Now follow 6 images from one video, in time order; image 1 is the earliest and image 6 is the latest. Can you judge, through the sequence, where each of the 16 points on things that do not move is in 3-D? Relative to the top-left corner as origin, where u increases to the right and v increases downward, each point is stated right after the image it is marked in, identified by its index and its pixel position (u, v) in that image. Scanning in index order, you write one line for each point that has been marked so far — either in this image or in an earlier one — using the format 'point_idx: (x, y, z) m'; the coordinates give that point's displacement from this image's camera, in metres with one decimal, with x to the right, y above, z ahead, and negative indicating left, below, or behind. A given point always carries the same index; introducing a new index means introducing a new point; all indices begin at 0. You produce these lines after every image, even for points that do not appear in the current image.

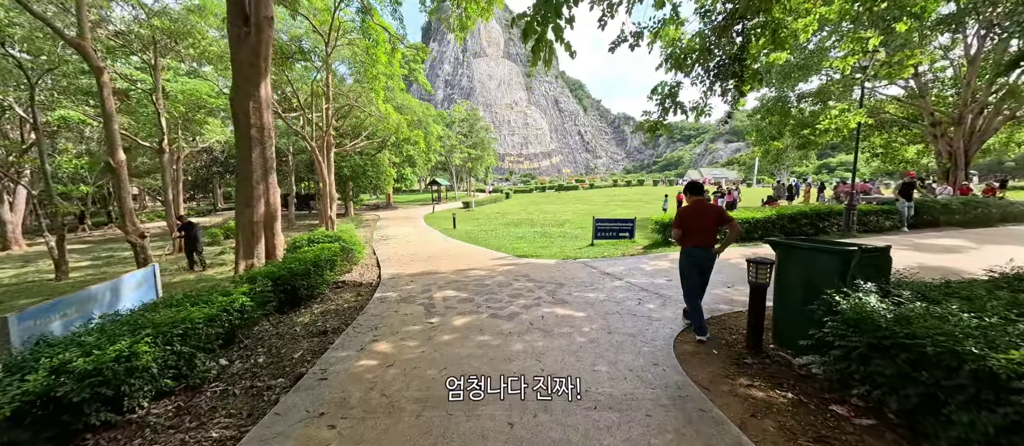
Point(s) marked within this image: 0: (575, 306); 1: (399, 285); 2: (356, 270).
0: (+0.7, -0.9, +4.4) m
1: (-1.7, -0.9, +5.7) m
2: (-2.8, -0.9, +7.3) m
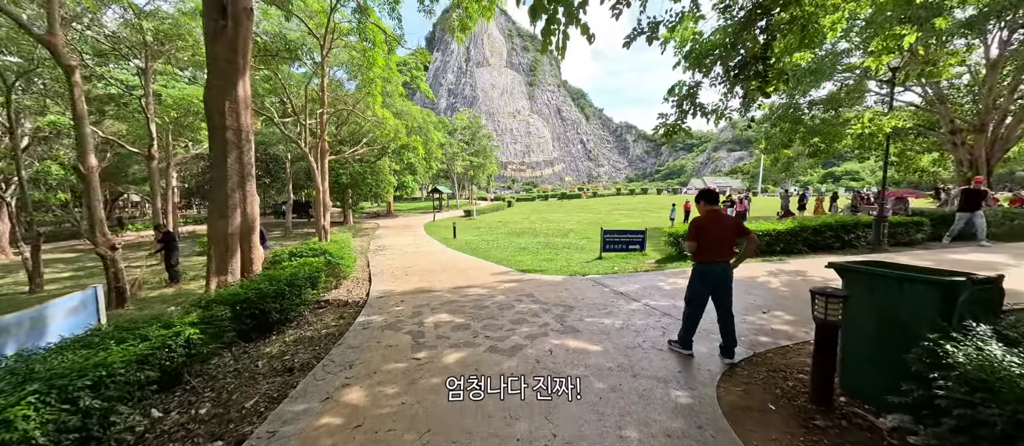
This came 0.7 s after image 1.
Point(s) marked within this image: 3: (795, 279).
0: (+0.7, -1.1, +3.7) m
1: (-1.6, -1.1, +5.1) m
2: (-2.8, -1.1, +6.7) m
3: (+4.1, -0.8, +5.8) m
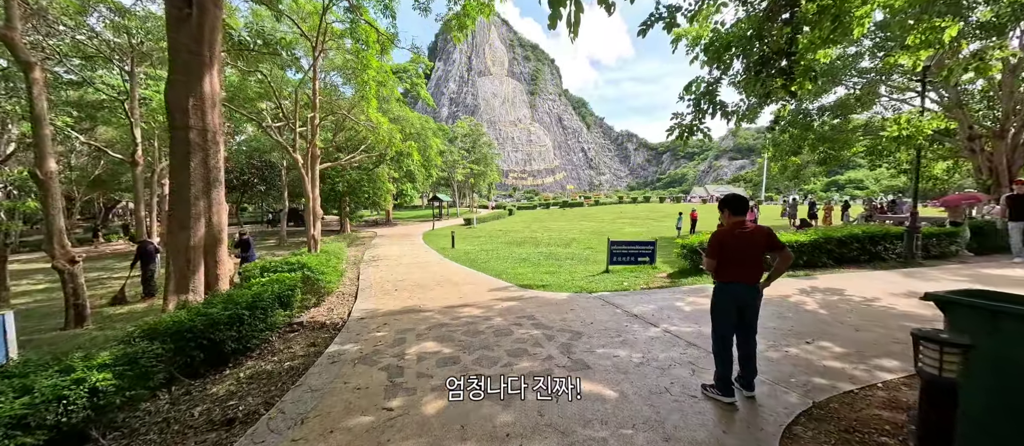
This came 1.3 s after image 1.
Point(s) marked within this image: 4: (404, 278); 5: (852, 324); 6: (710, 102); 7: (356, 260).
0: (+0.7, -1.2, +3.1) m
1: (-1.6, -1.2, +4.4) m
2: (-2.8, -1.2, +6.0) m
3: (+4.1, -1.0, +5.1) m
4: (-2.5, -1.2, +8.9) m
5: (+3.6, -1.1, +4.2) m
6: (+2.8, +1.7, +5.5) m
7: (-5.3, -1.2, +13.4) m
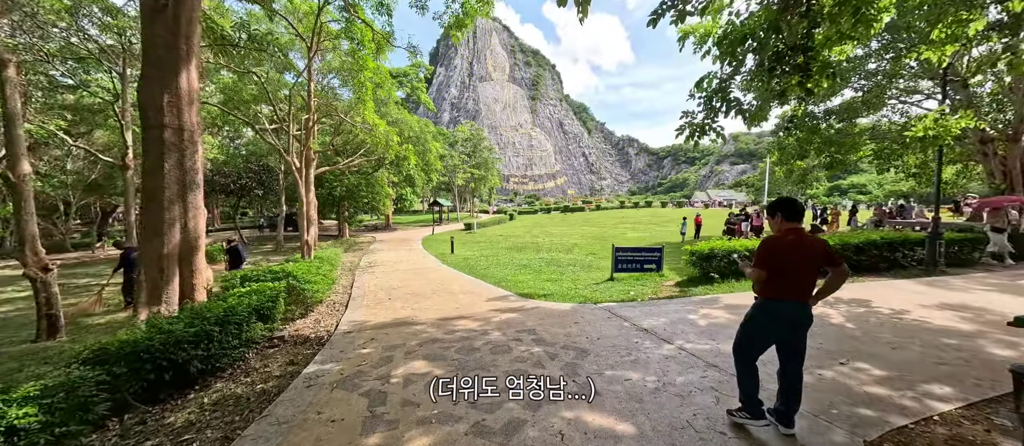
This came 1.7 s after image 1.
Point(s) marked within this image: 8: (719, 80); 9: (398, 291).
0: (+0.7, -1.2, +2.7) m
1: (-1.7, -1.3, +4.1) m
2: (-2.8, -1.3, +5.6) m
3: (+4.1, -1.1, +4.7) m
4: (-2.5, -1.3, +8.5) m
5: (+3.6, -1.1, +3.8) m
6: (+2.7, +1.6, +5.2) m
7: (-5.3, -1.4, +13.0) m
8: (+2.8, +1.9, +5.3) m
9: (-2.3, -1.3, +7.8) m
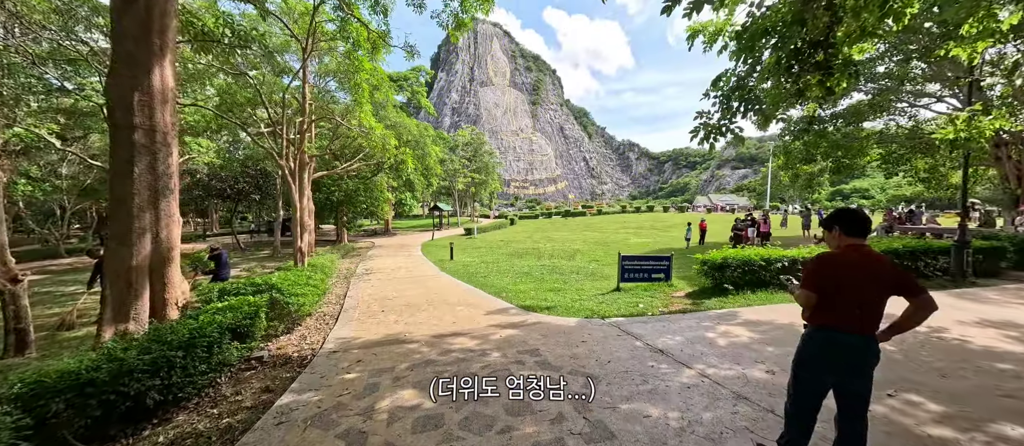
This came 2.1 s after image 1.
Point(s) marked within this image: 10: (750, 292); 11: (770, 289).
0: (+0.7, -1.3, +2.3) m
1: (-1.6, -1.4, +3.7) m
2: (-2.8, -1.4, +5.2) m
3: (+4.1, -1.2, +4.3) m
4: (-2.4, -1.5, +8.1) m
5: (+3.6, -1.2, +3.4) m
6: (+2.8, +1.5, +4.8) m
7: (-5.2, -1.6, +12.6) m
8: (+2.8, +1.8, +4.9) m
9: (-2.2, -1.5, +7.4) m
10: (+3.9, -1.1, +6.5) m
11: (+4.3, -1.1, +6.6) m
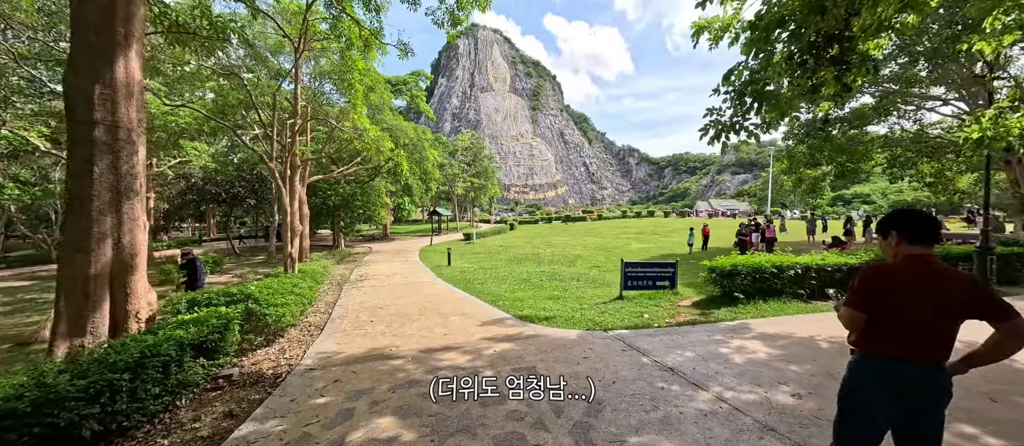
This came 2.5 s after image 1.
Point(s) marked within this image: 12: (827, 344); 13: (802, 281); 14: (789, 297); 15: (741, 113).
0: (+0.6, -1.3, +1.9) m
1: (-1.7, -1.4, +3.3) m
2: (-2.9, -1.5, +4.9) m
3: (+4.1, -1.2, +3.9) m
4: (-2.5, -1.6, +7.7) m
5: (+3.5, -1.3, +3.0) m
6: (+2.7, +1.4, +4.4) m
7: (-5.3, -1.7, +12.3) m
8: (+2.7, +1.7, +4.6) m
9: (-2.3, -1.5, +7.0) m
10: (+3.9, -1.2, +6.1) m
11: (+4.3, -1.2, +6.2) m
12: (+3.3, -1.3, +4.1) m
13: (+4.7, -0.9, +6.4) m
14: (+4.4, -1.2, +6.3) m
15: (+2.6, +1.3, +4.5) m
